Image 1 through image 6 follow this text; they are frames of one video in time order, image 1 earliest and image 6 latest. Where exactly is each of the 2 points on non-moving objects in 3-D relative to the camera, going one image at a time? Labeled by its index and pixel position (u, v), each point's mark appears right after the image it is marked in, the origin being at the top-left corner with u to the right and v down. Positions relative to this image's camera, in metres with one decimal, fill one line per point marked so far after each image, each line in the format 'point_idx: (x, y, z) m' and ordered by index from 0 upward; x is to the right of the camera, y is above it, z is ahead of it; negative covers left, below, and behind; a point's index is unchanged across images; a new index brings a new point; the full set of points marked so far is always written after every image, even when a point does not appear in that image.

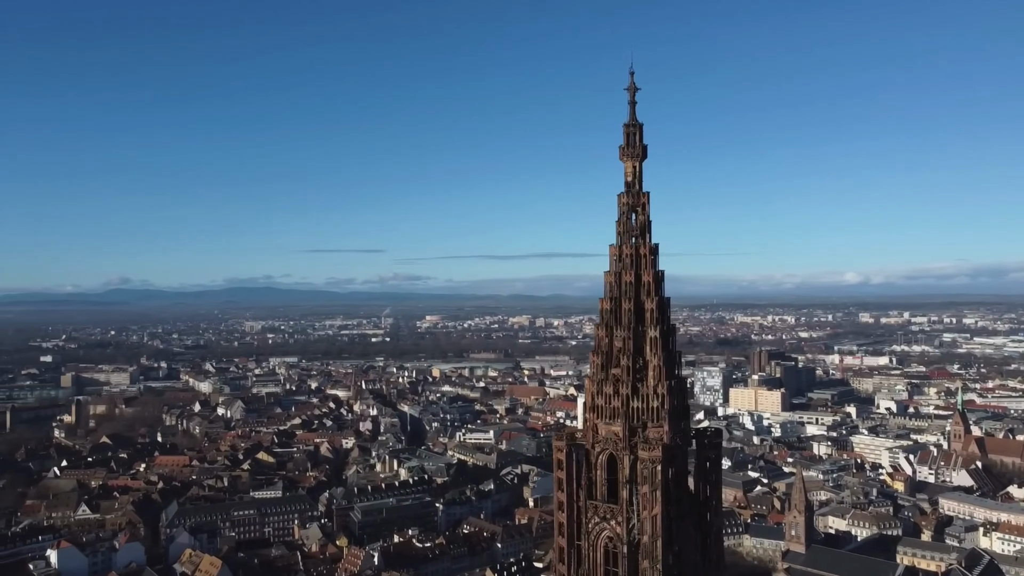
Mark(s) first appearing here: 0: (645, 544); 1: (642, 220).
0: (+1.9, -3.7, +12.0) m
1: (+2.1, +1.1, +13.0) m
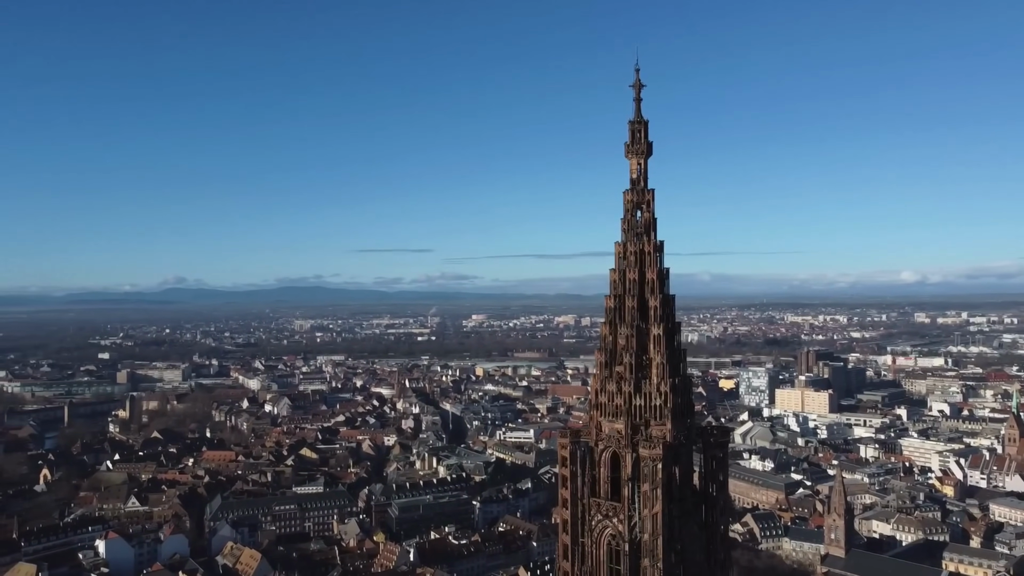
0: (+1.9, -3.7, +11.9) m
1: (+2.1, +1.1, +12.9) m
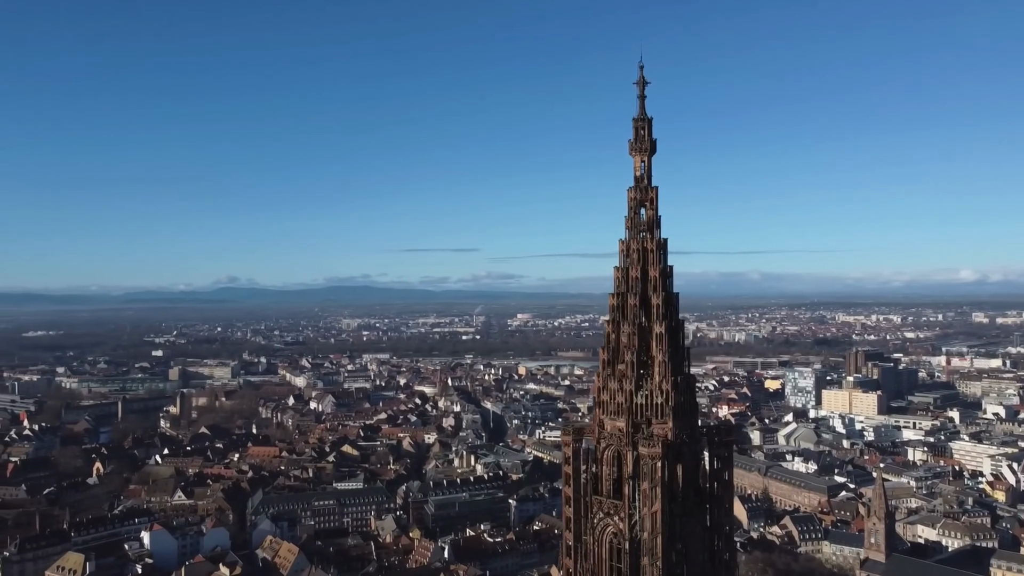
0: (+1.9, -3.7, +11.9) m
1: (+2.2, +1.1, +12.9) m
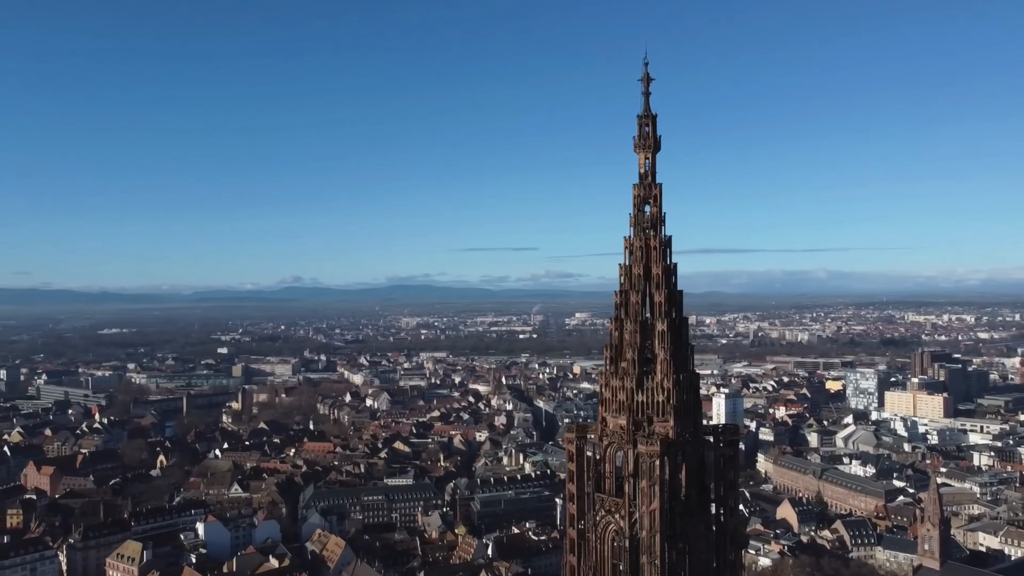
0: (+1.9, -3.6, +11.8) m
1: (+2.2, +1.2, +12.8) m
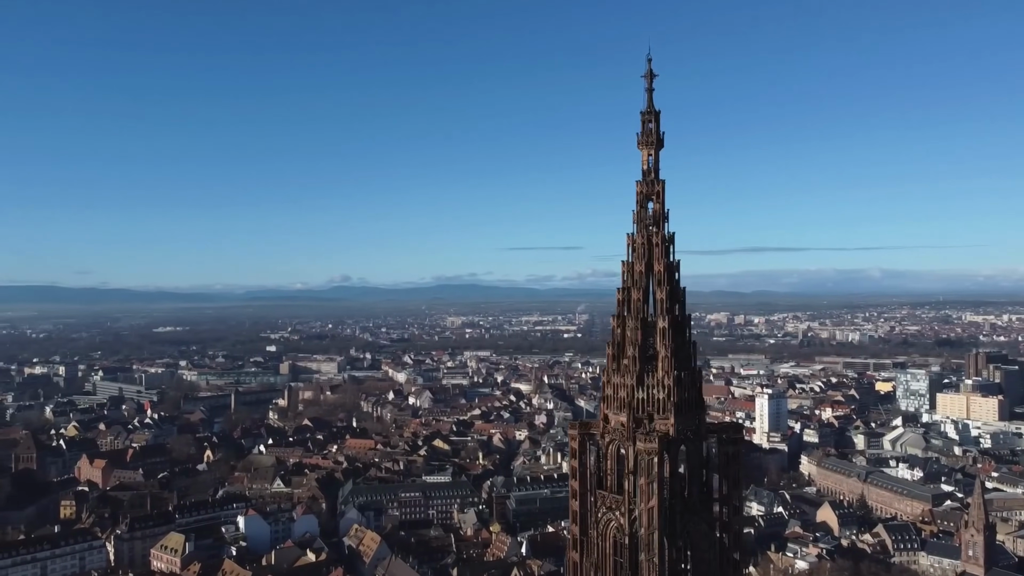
0: (+1.9, -3.6, +11.8) m
1: (+2.3, +1.2, +12.7) m
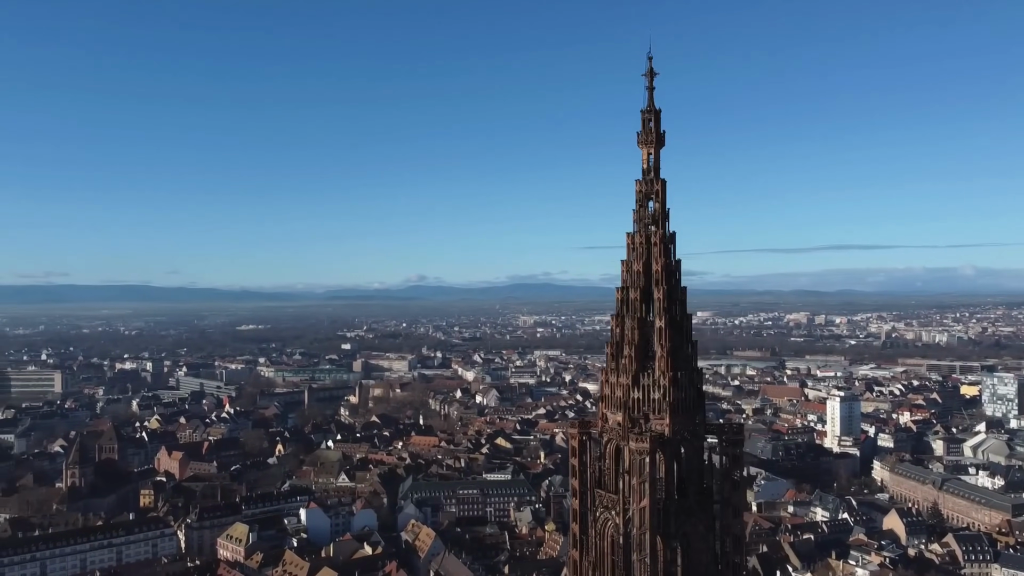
0: (+1.8, -3.6, +11.8) m
1: (+2.2, +1.2, +12.6) m
